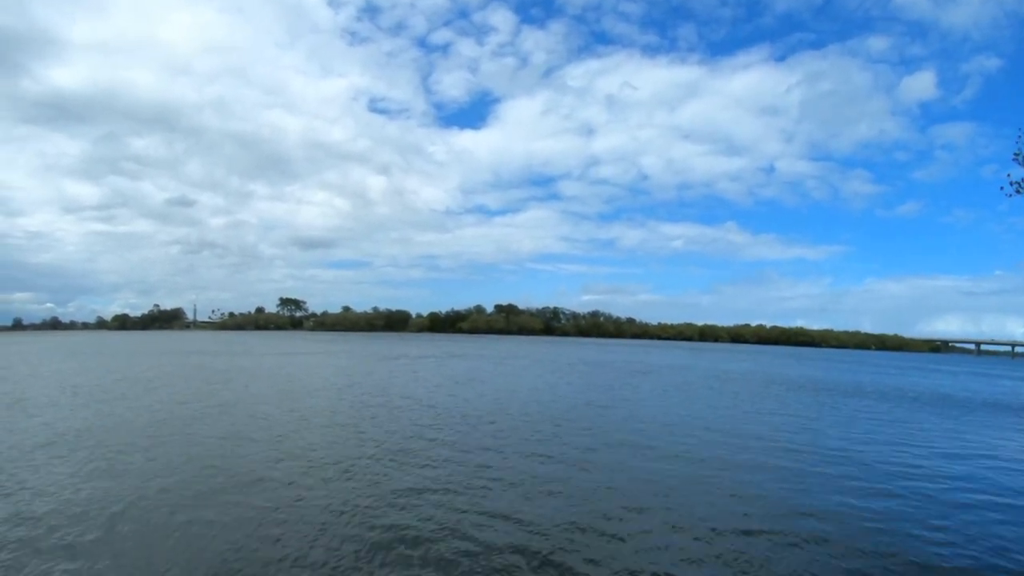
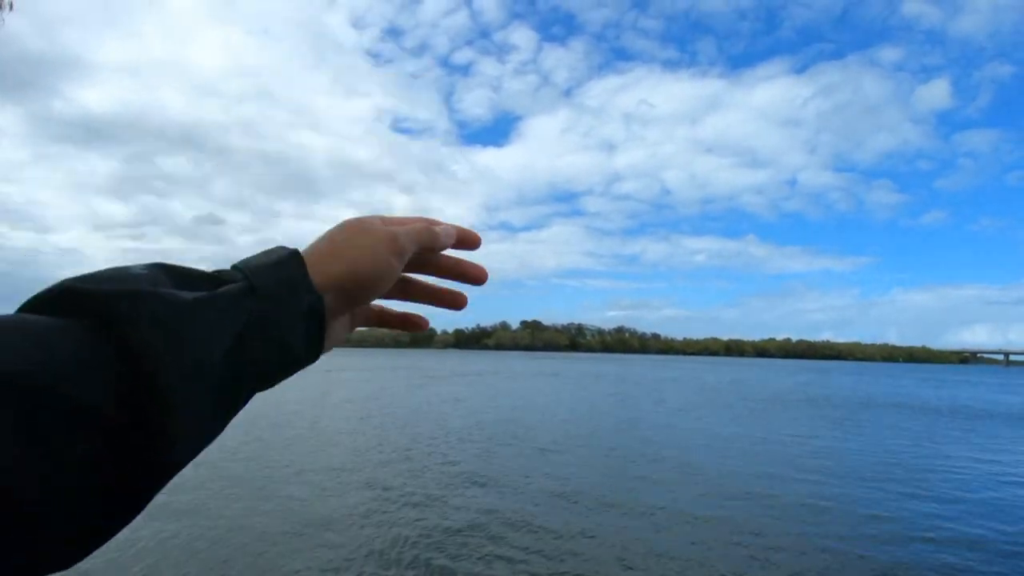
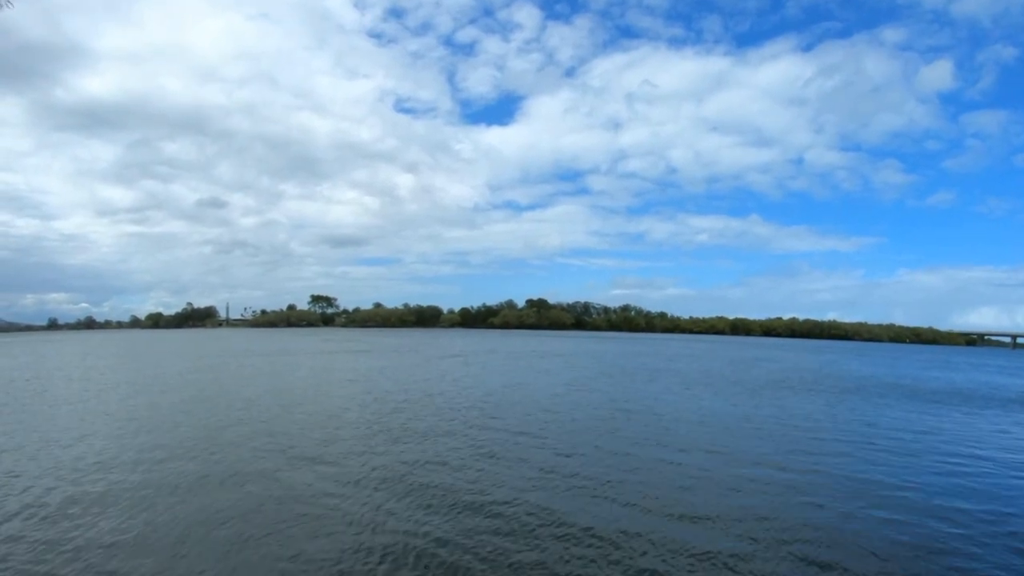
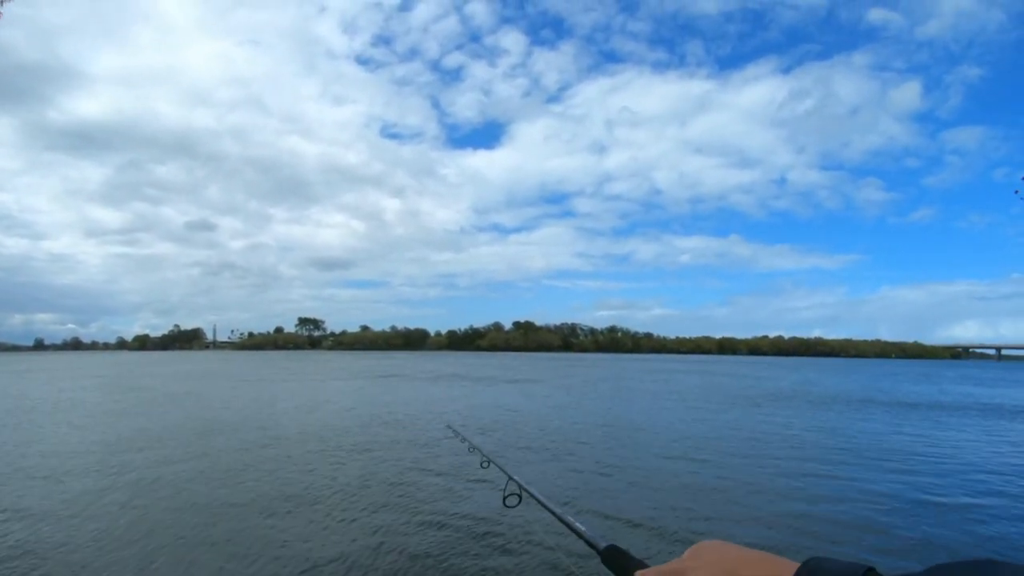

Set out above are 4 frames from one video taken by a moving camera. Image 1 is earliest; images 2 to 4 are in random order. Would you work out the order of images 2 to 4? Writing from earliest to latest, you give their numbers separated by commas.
2, 3, 4
